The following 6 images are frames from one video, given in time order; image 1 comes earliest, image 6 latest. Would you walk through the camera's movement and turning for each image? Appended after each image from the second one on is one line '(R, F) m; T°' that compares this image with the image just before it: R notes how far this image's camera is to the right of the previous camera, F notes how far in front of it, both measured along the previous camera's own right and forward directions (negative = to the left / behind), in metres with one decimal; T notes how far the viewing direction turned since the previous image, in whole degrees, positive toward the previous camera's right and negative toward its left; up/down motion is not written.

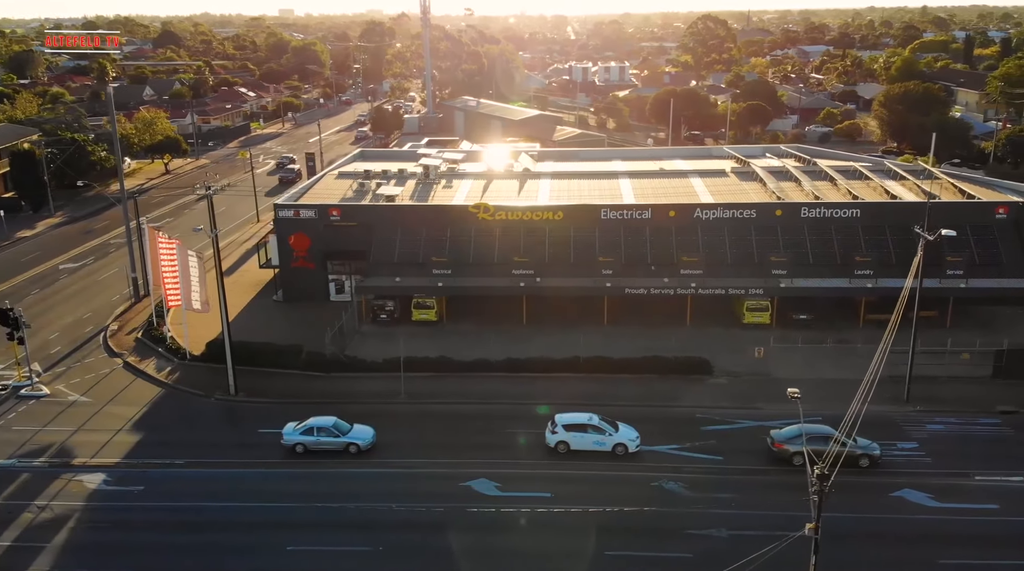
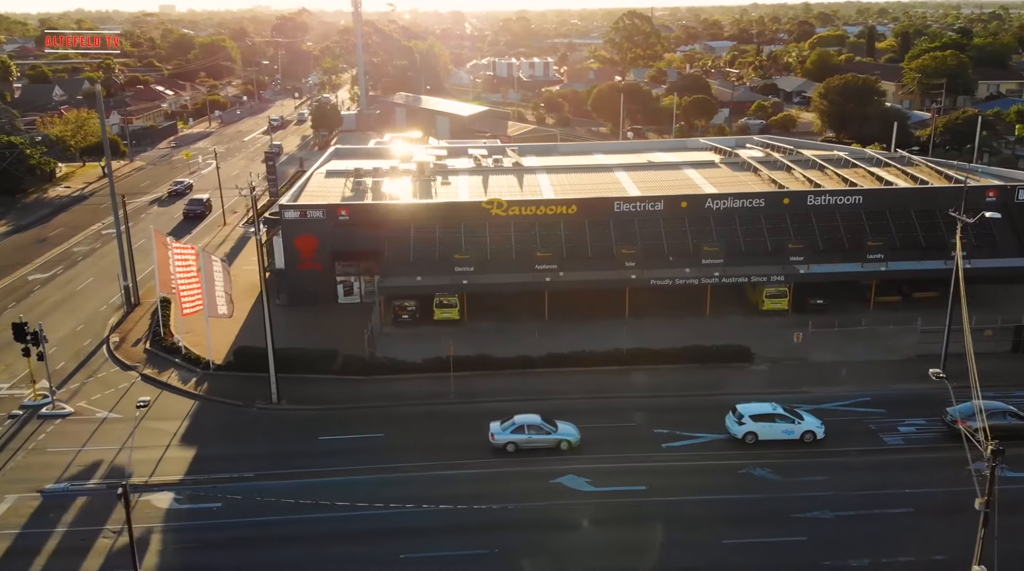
(-6.6, +0.7) m; +7°
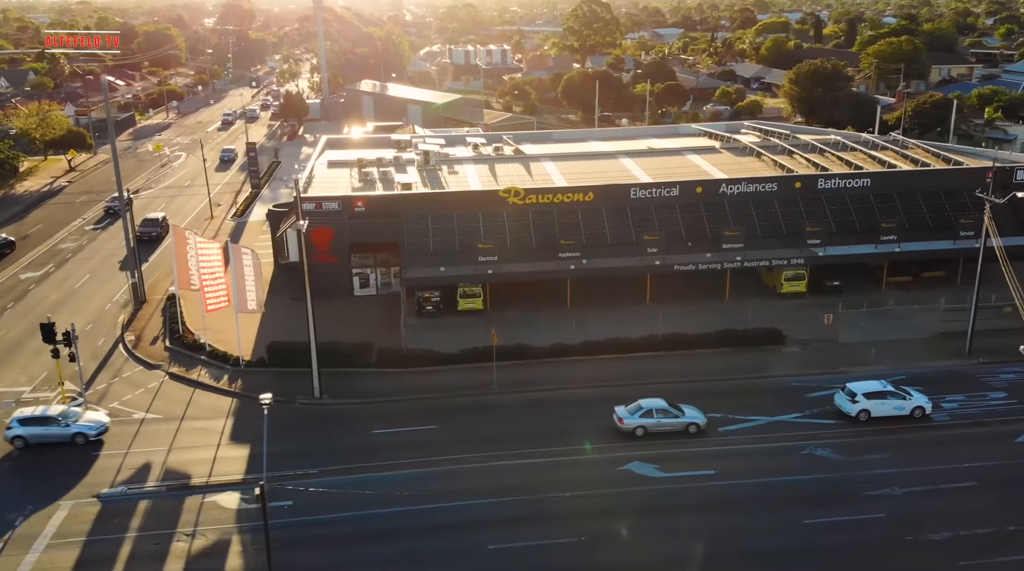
(-4.4, +0.3) m; +4°
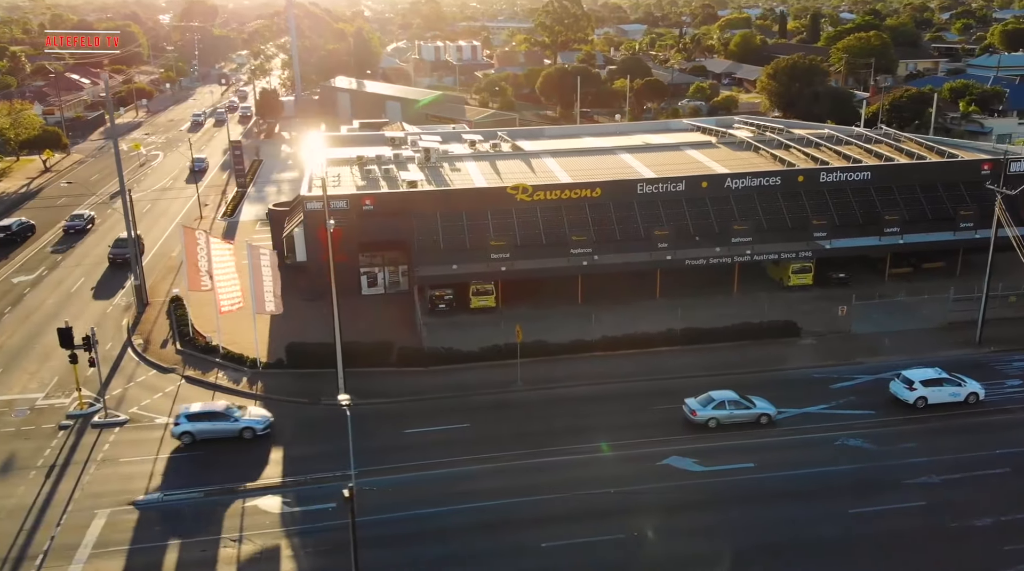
(-2.8, +0.2) m; +3°
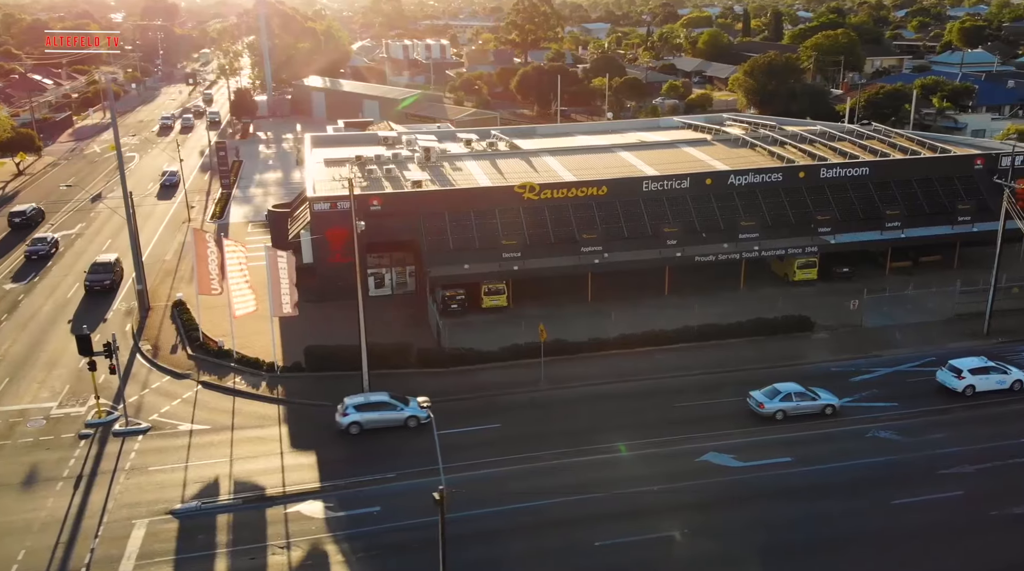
(-2.8, +0.2) m; +3°
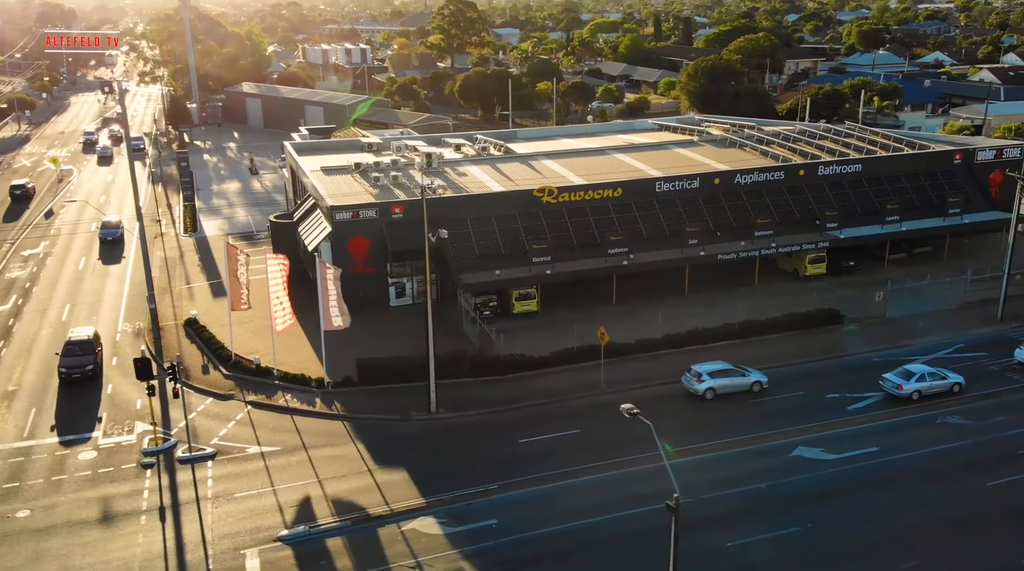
(-6.9, +0.8) m; +7°
